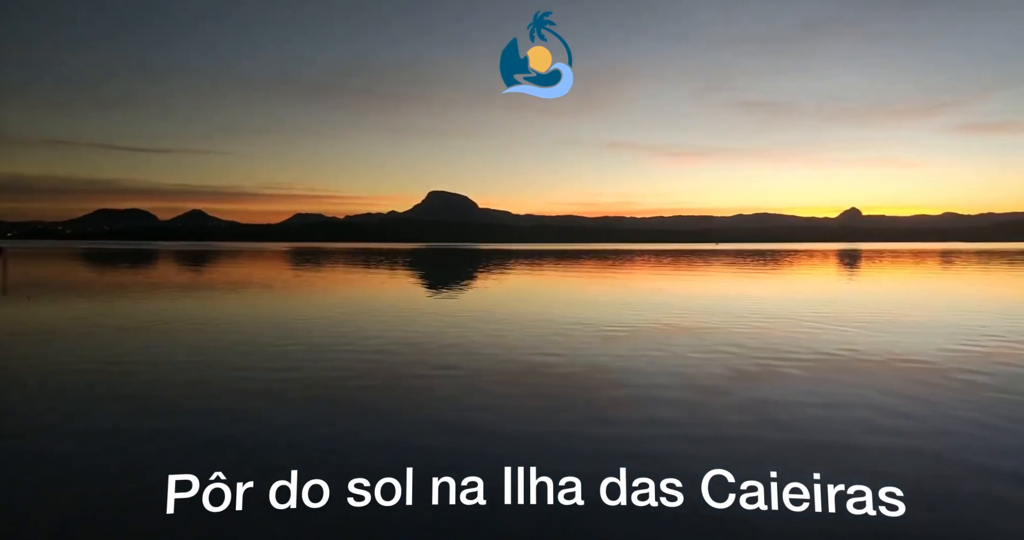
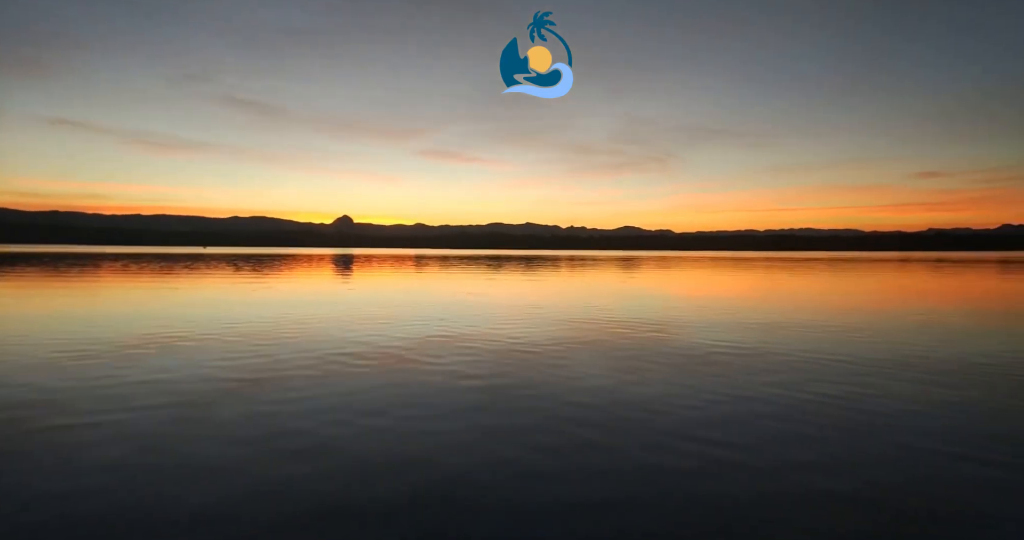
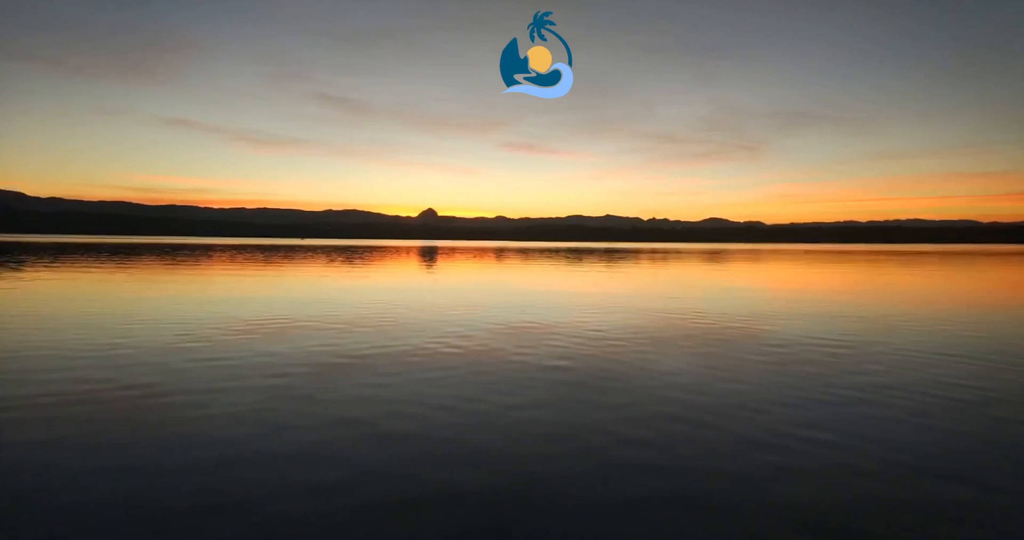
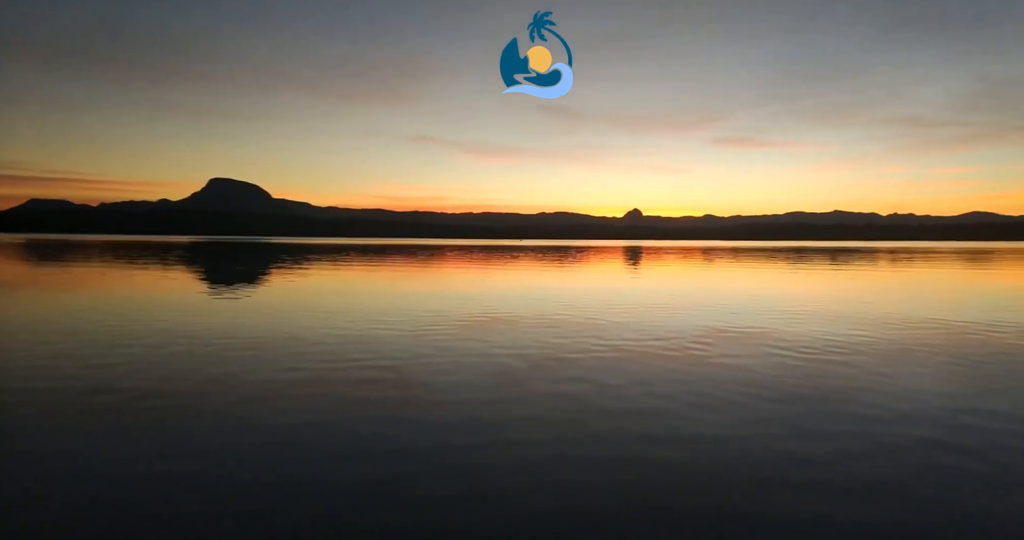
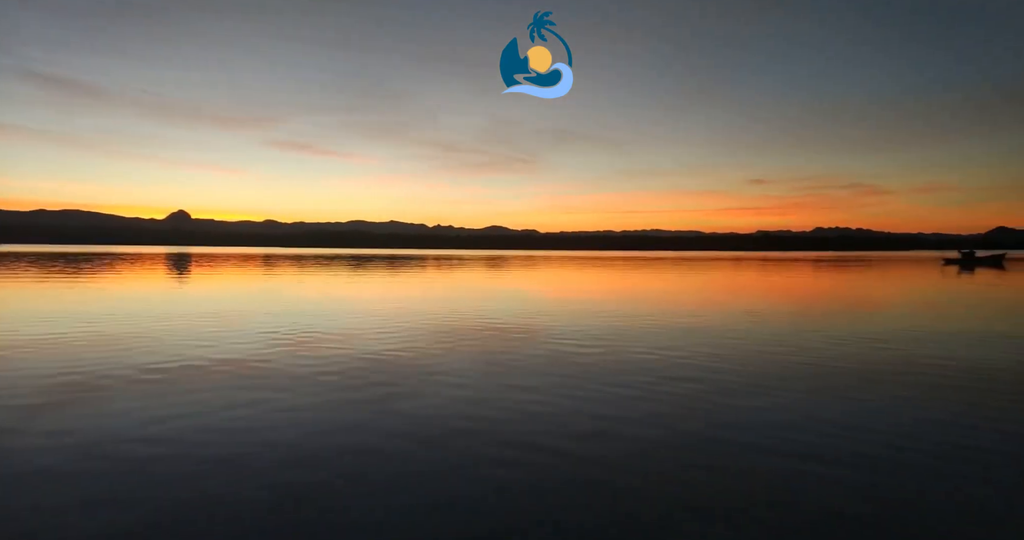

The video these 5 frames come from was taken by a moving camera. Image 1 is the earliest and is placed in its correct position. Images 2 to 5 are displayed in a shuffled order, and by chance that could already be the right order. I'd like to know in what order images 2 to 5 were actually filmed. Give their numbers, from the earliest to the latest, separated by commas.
4, 3, 2, 5
